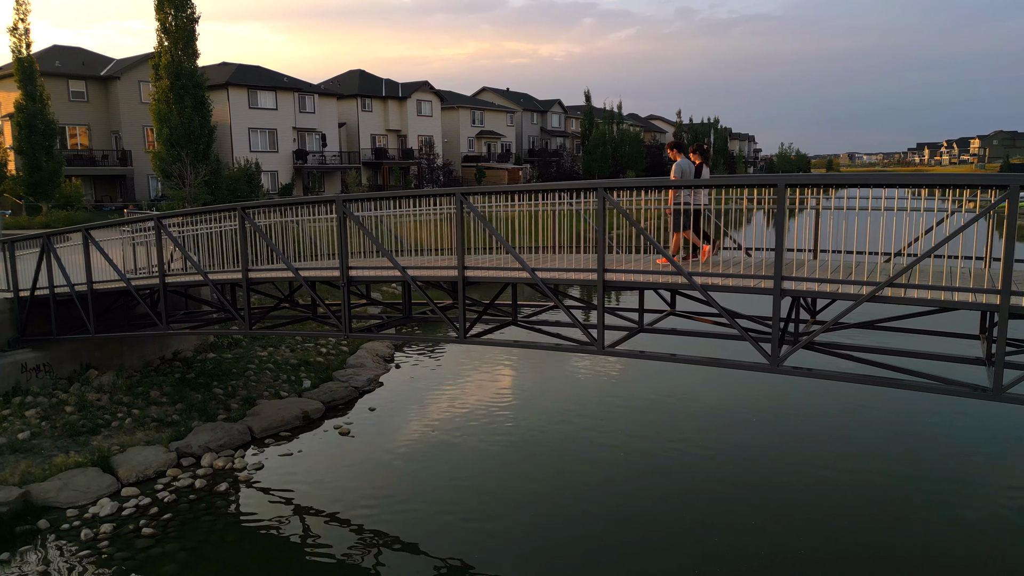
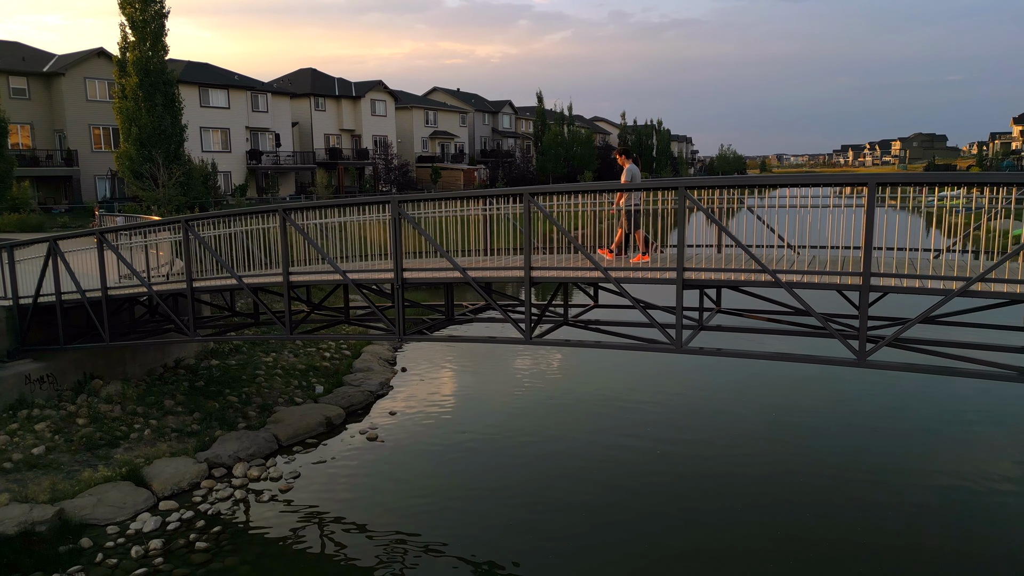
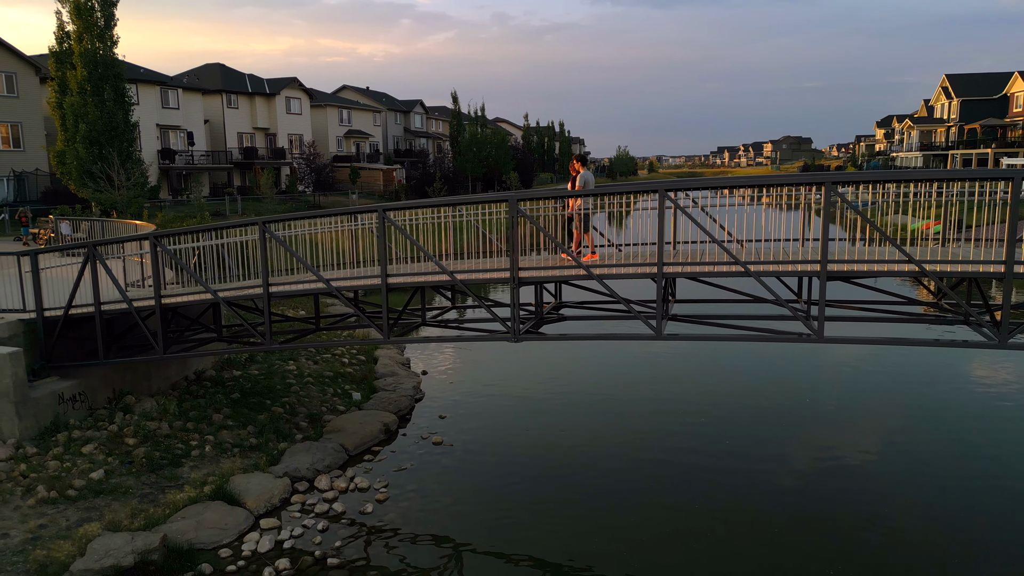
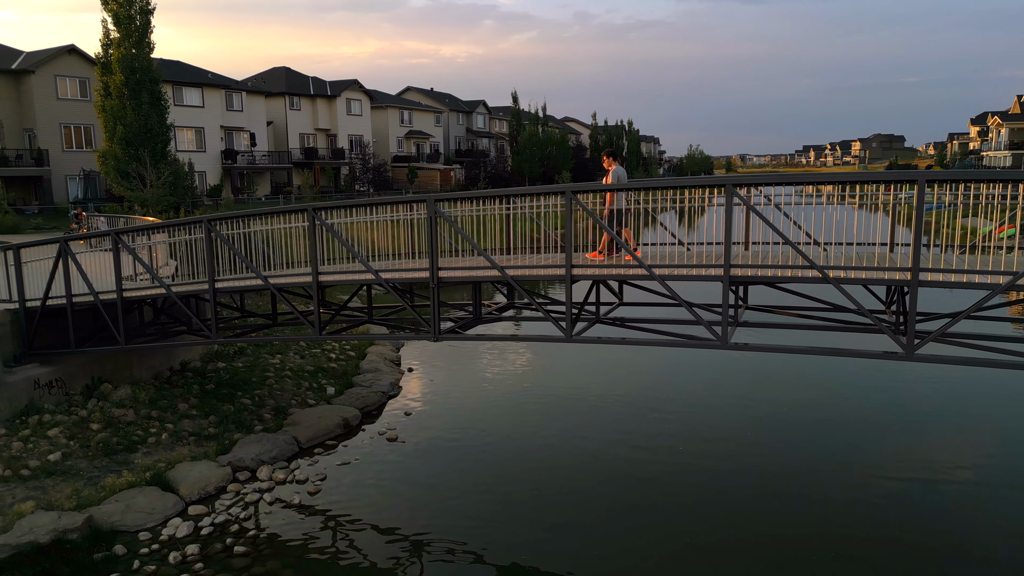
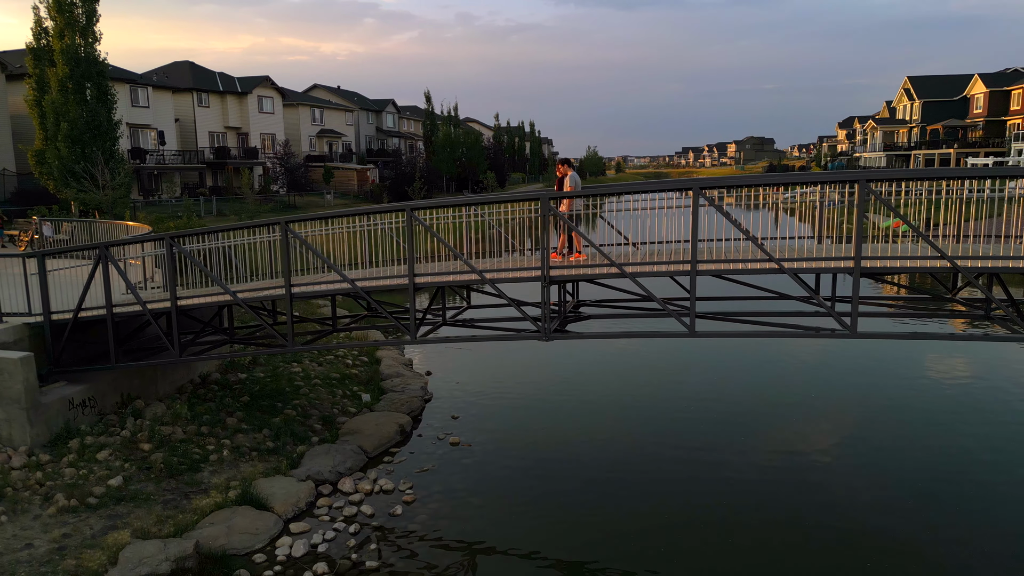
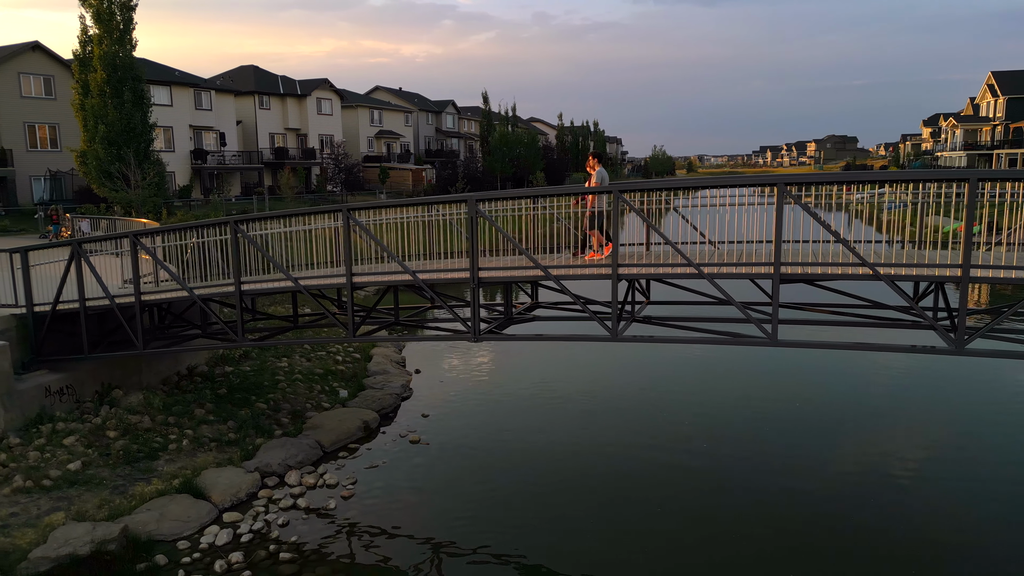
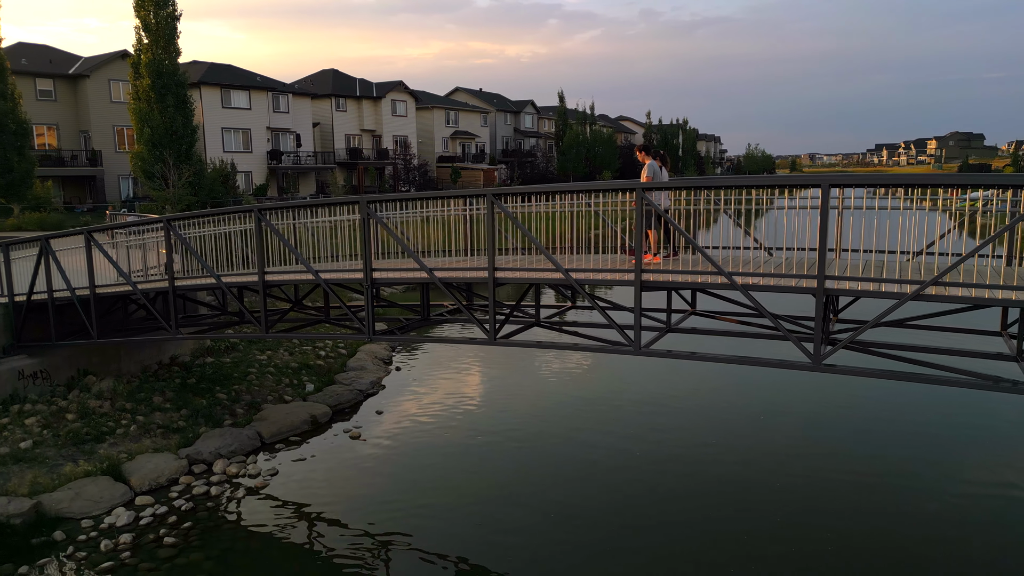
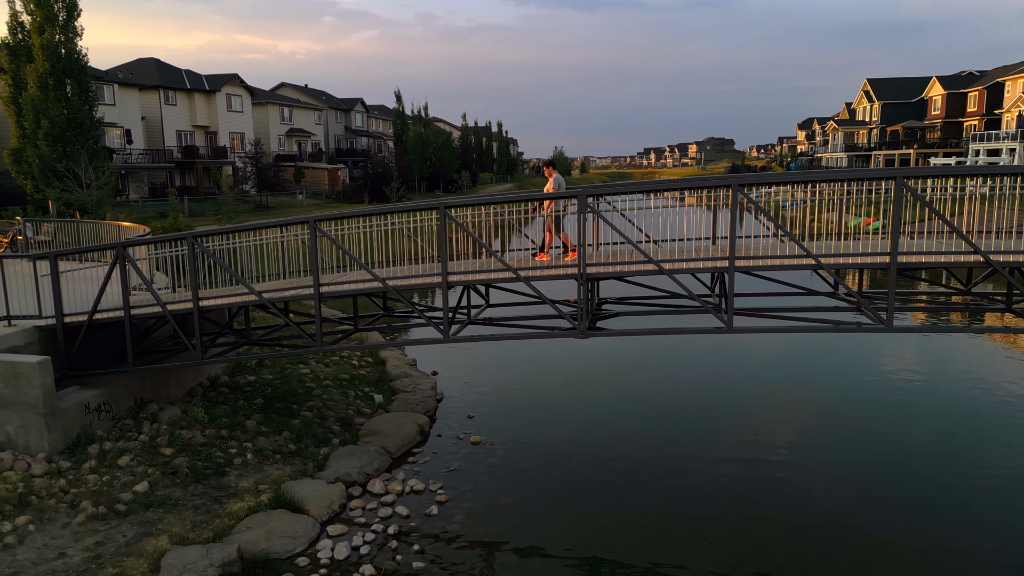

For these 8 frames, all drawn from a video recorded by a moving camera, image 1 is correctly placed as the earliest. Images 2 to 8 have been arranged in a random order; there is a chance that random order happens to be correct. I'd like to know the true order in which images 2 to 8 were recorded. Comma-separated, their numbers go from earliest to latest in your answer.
7, 2, 4, 6, 3, 5, 8
